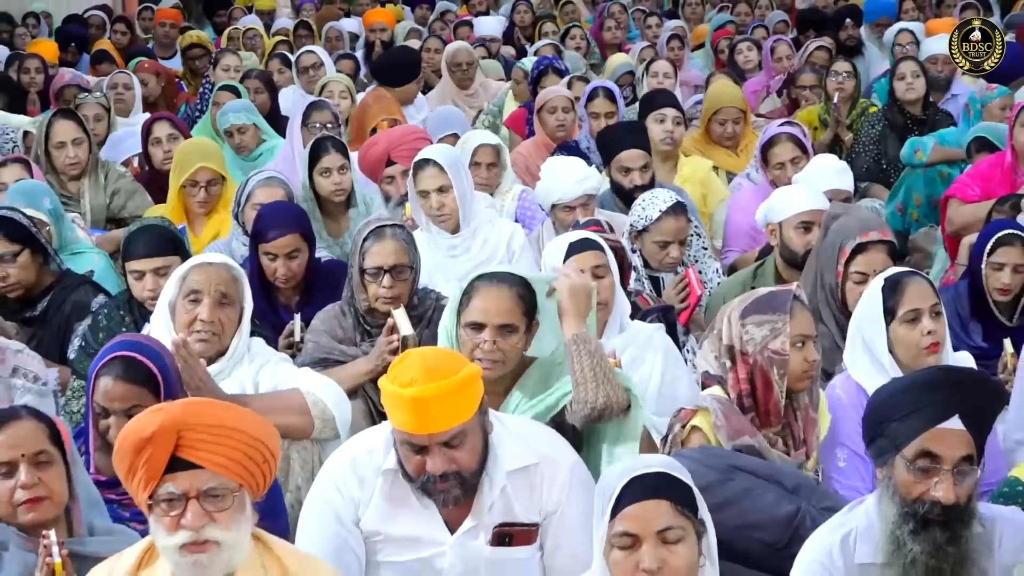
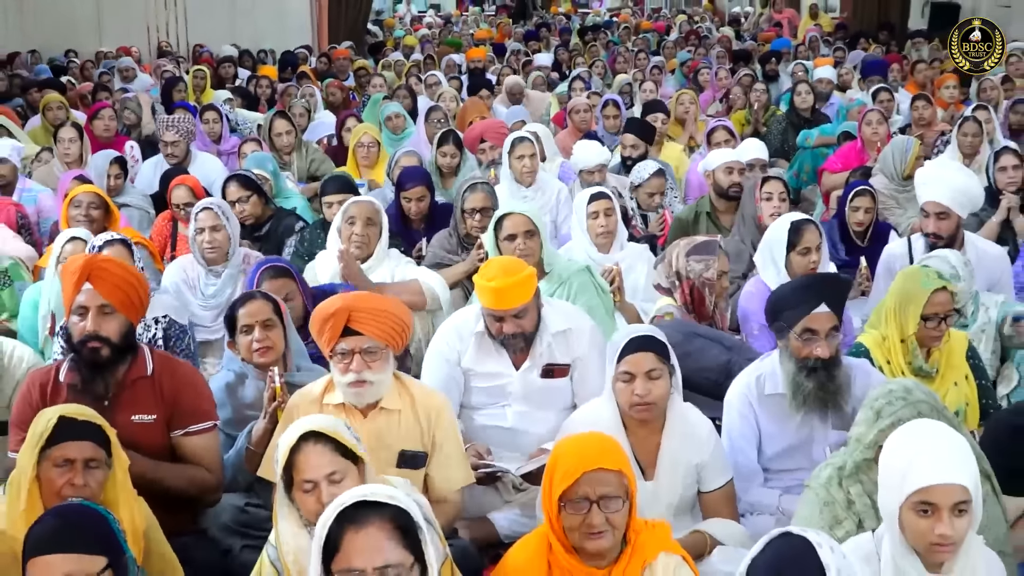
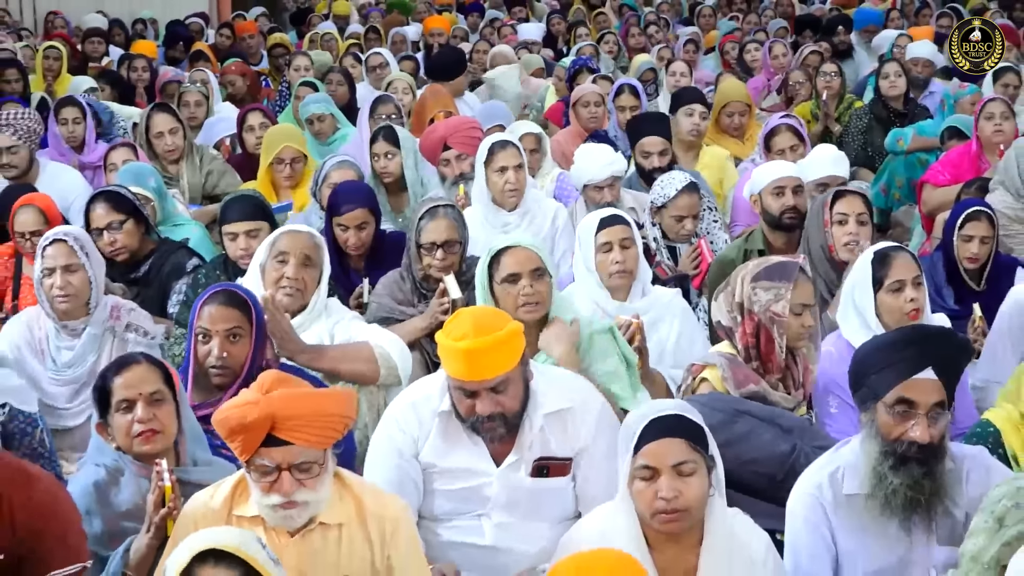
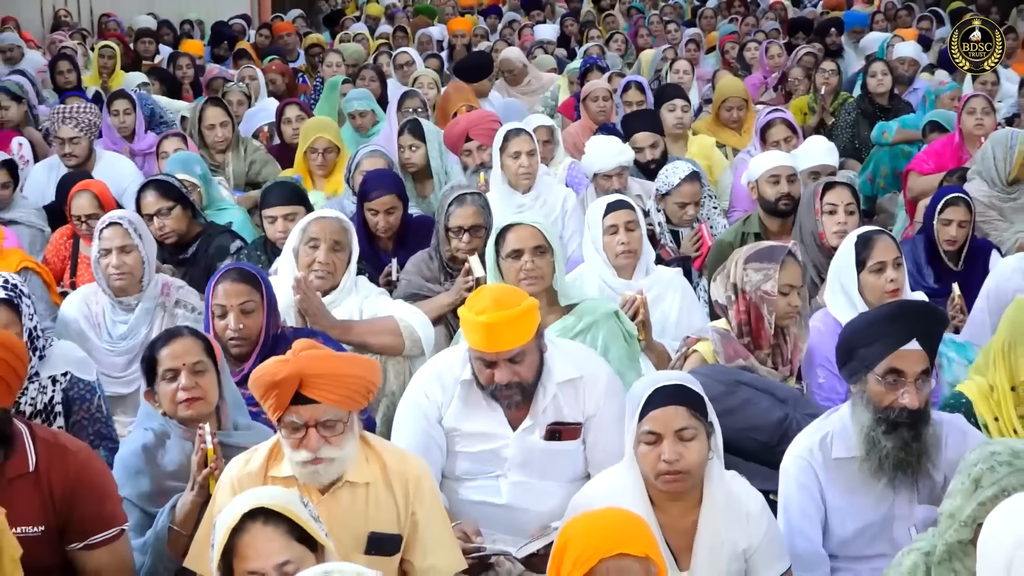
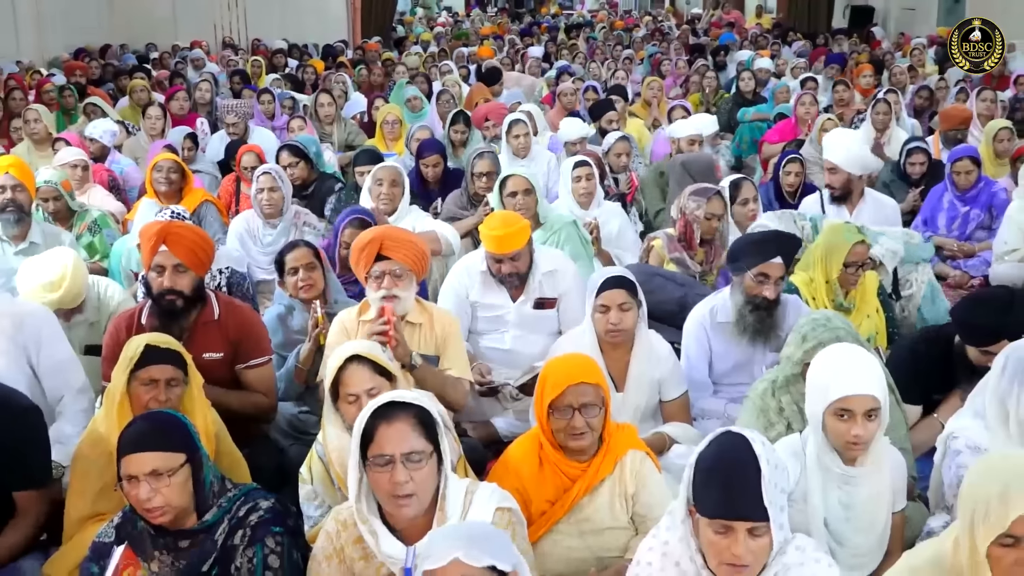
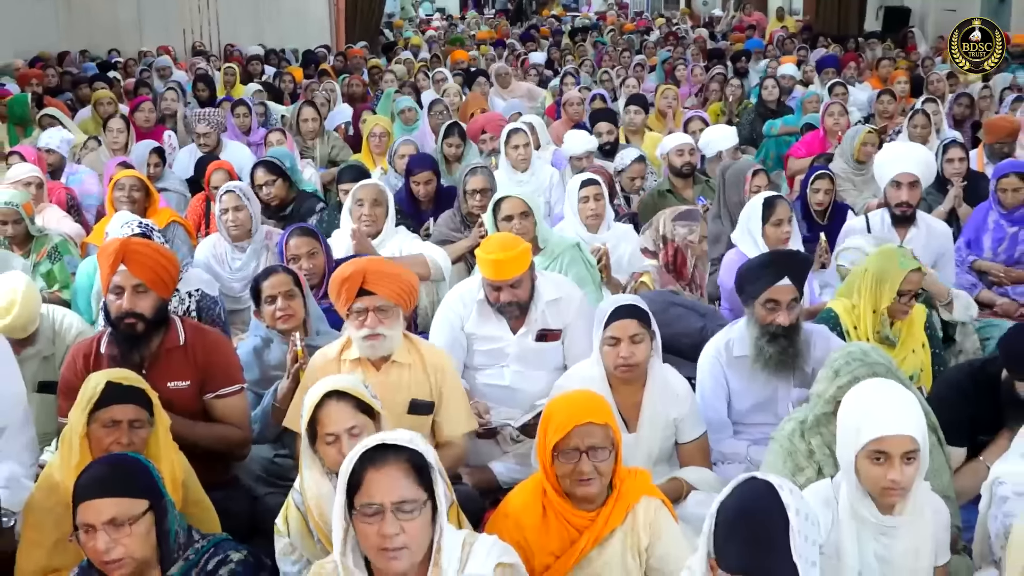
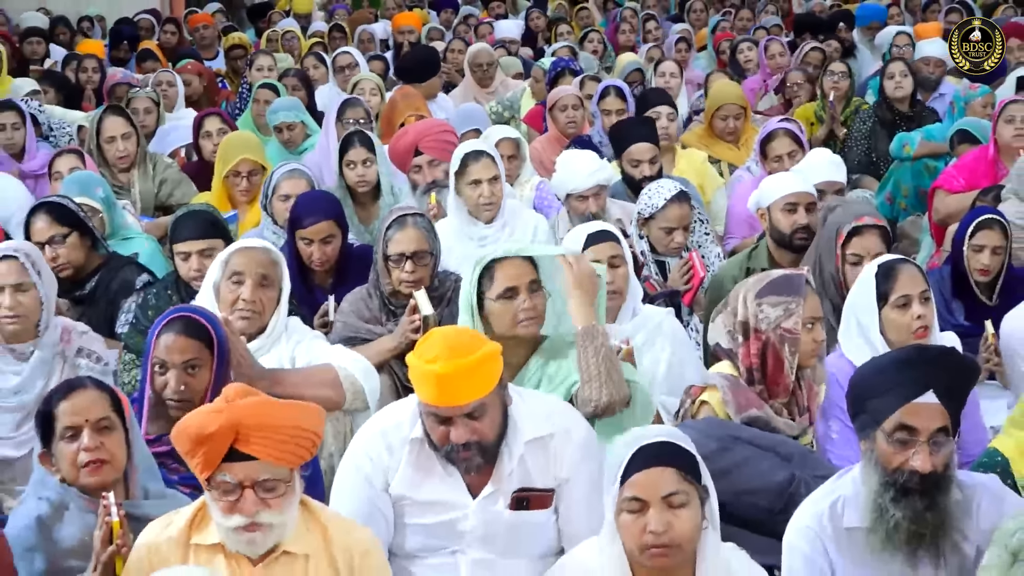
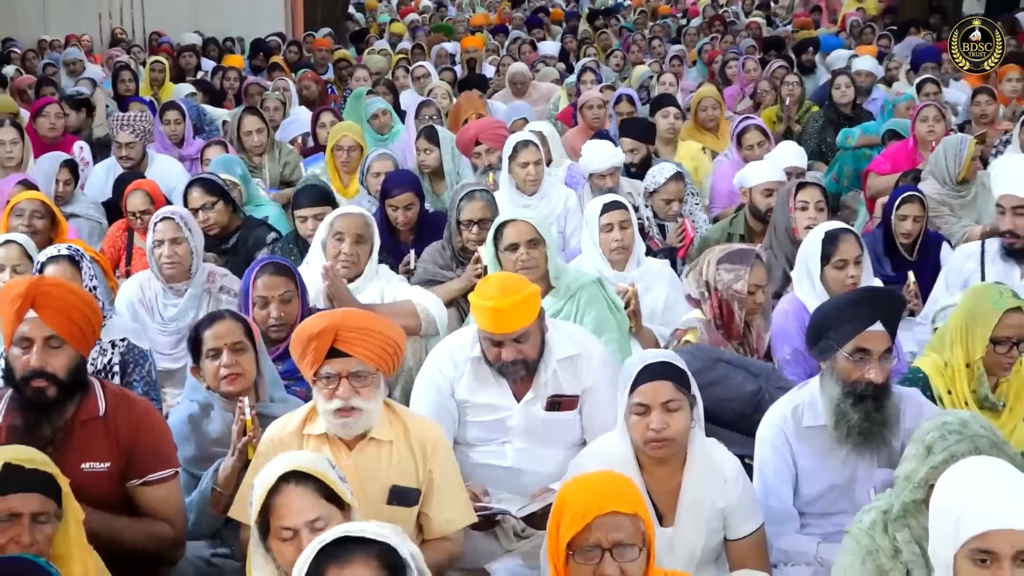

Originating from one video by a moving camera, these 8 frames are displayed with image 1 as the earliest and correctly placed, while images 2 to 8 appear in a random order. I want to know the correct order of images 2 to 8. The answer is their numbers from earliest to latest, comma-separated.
7, 3, 4, 8, 2, 6, 5
